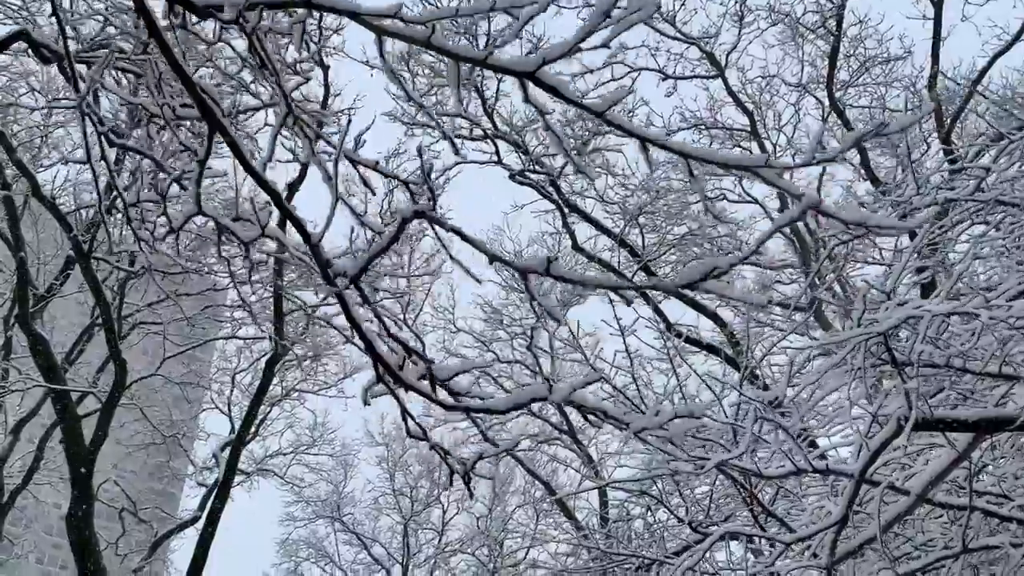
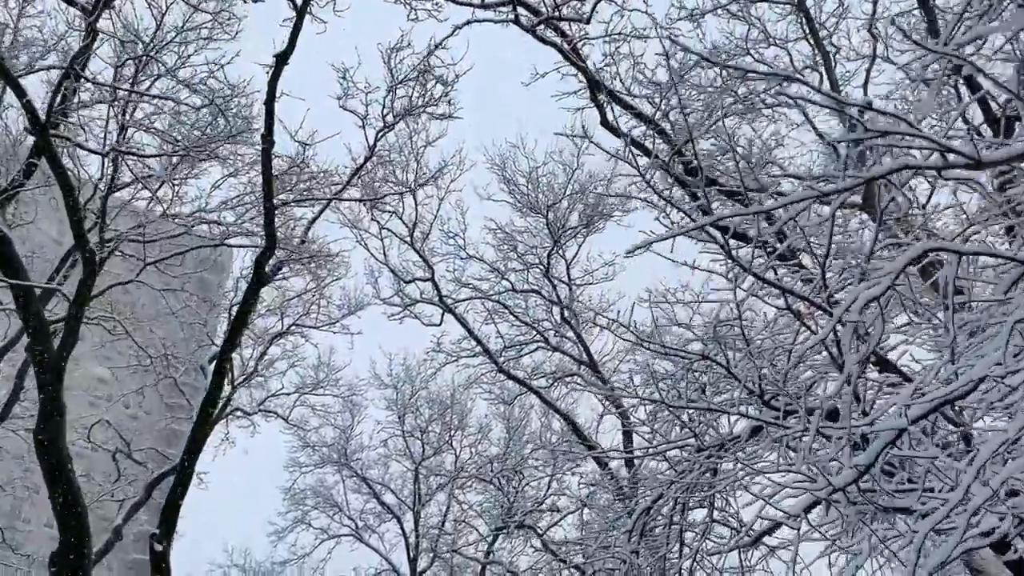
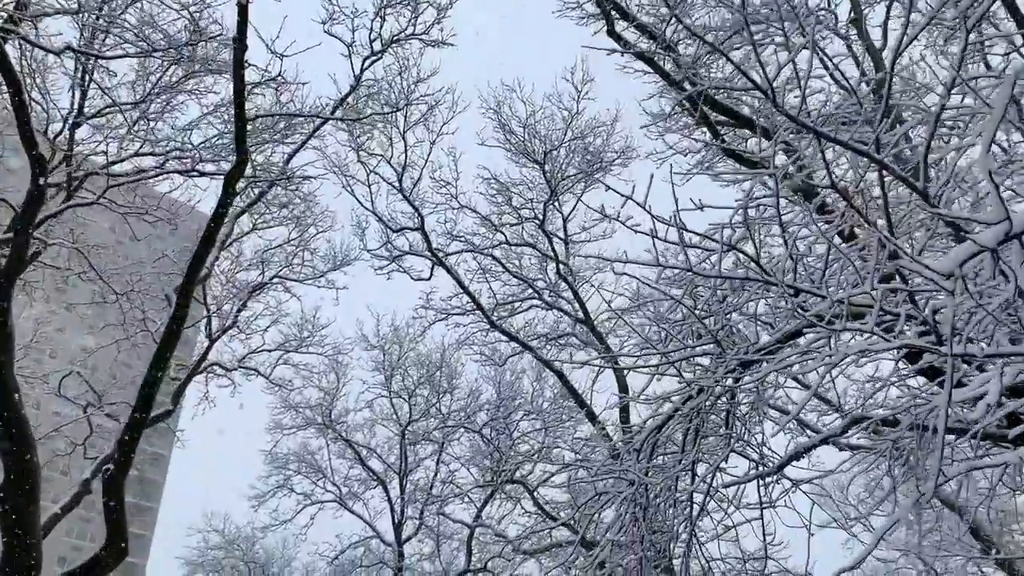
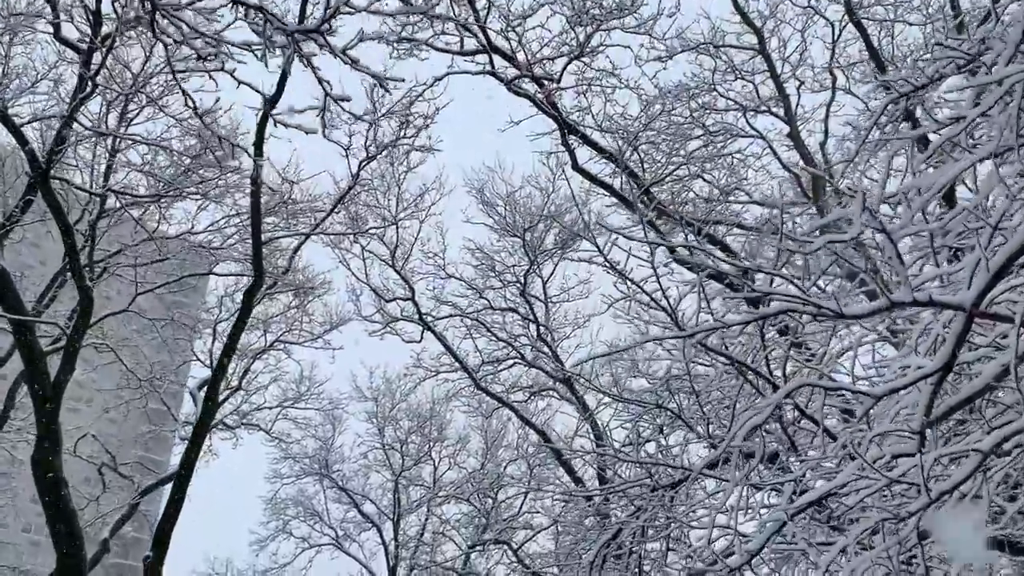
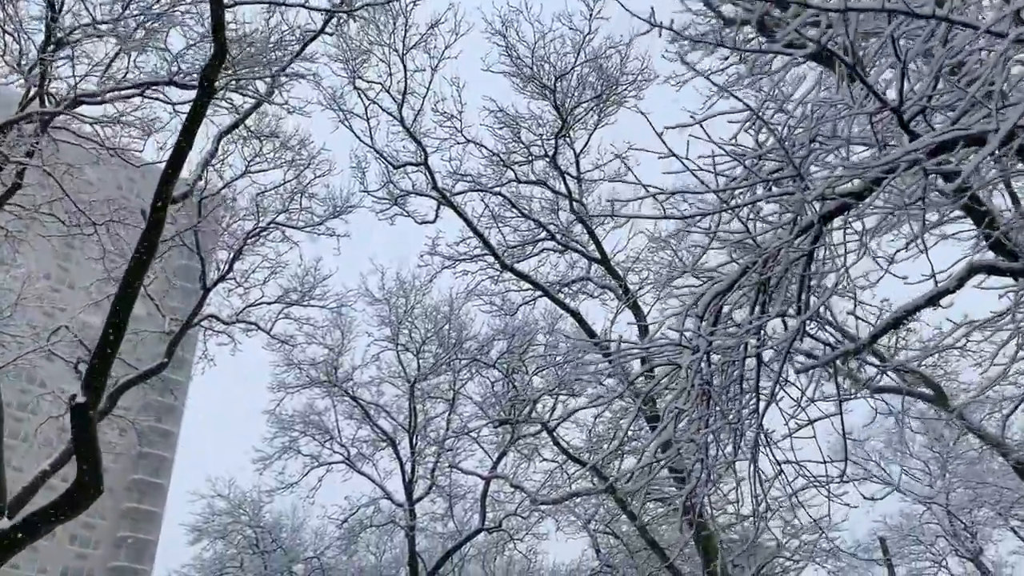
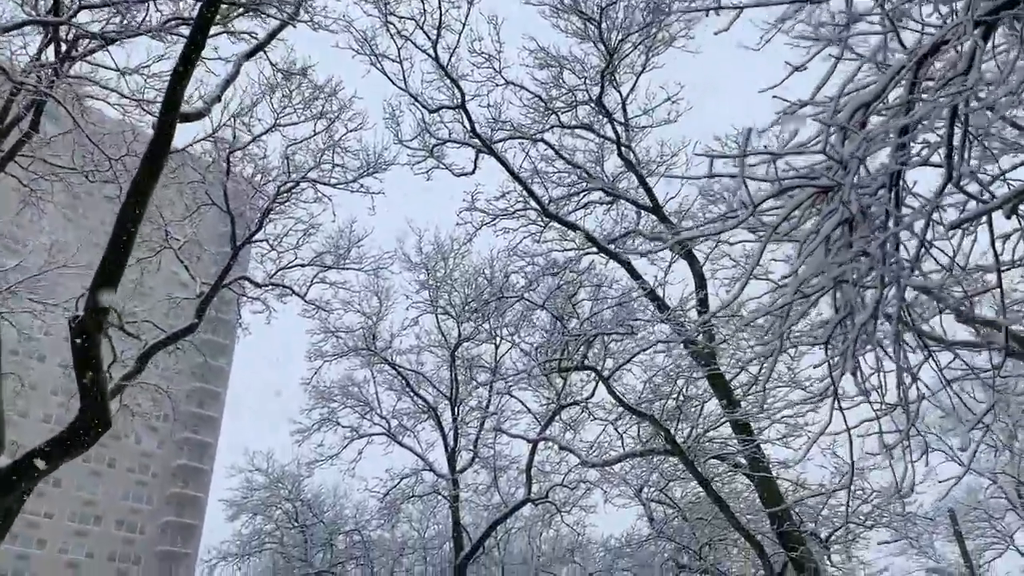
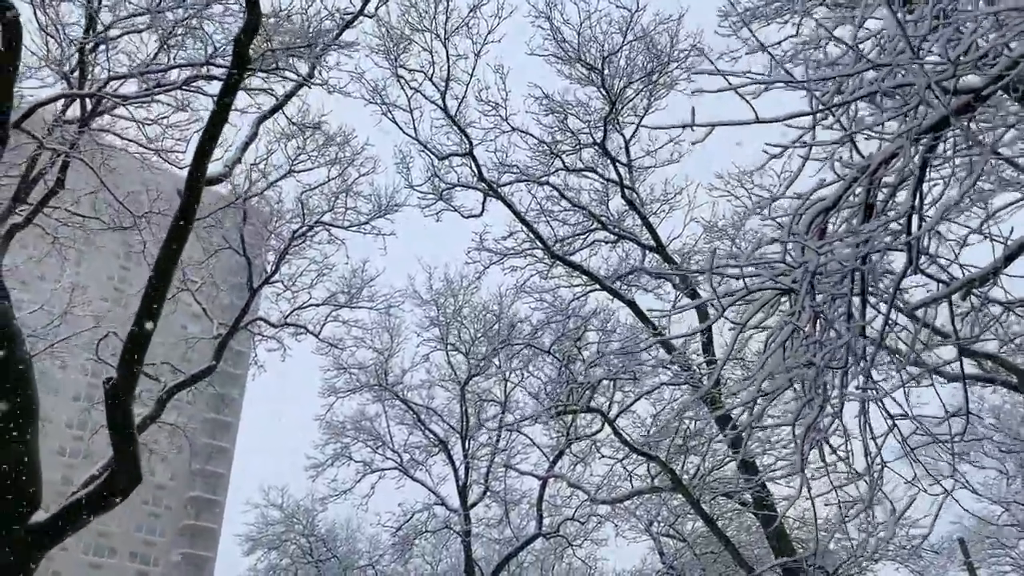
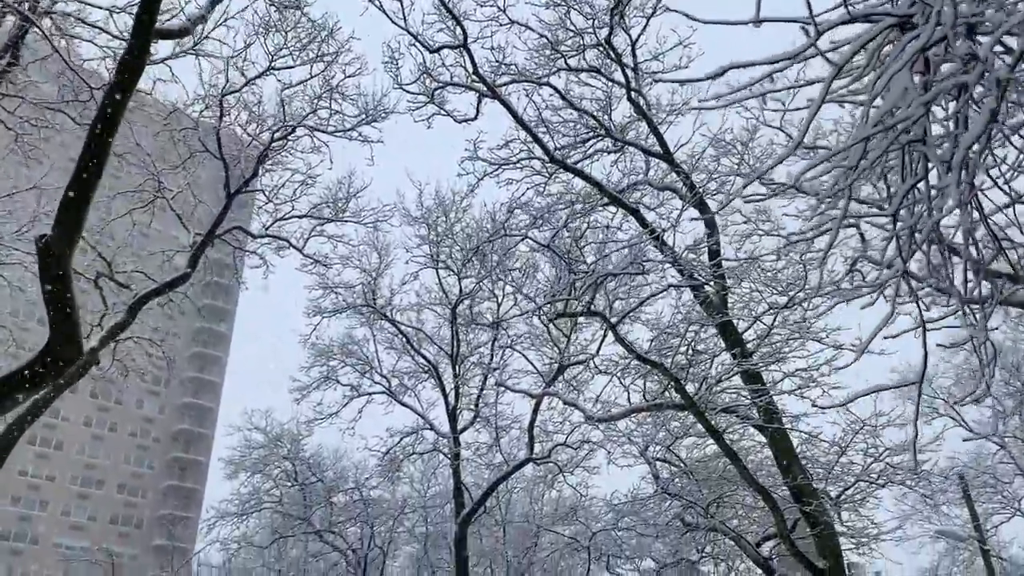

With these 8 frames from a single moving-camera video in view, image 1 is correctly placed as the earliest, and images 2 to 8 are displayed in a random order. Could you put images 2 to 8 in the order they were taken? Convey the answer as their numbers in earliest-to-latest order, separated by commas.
4, 2, 3, 5, 7, 6, 8
